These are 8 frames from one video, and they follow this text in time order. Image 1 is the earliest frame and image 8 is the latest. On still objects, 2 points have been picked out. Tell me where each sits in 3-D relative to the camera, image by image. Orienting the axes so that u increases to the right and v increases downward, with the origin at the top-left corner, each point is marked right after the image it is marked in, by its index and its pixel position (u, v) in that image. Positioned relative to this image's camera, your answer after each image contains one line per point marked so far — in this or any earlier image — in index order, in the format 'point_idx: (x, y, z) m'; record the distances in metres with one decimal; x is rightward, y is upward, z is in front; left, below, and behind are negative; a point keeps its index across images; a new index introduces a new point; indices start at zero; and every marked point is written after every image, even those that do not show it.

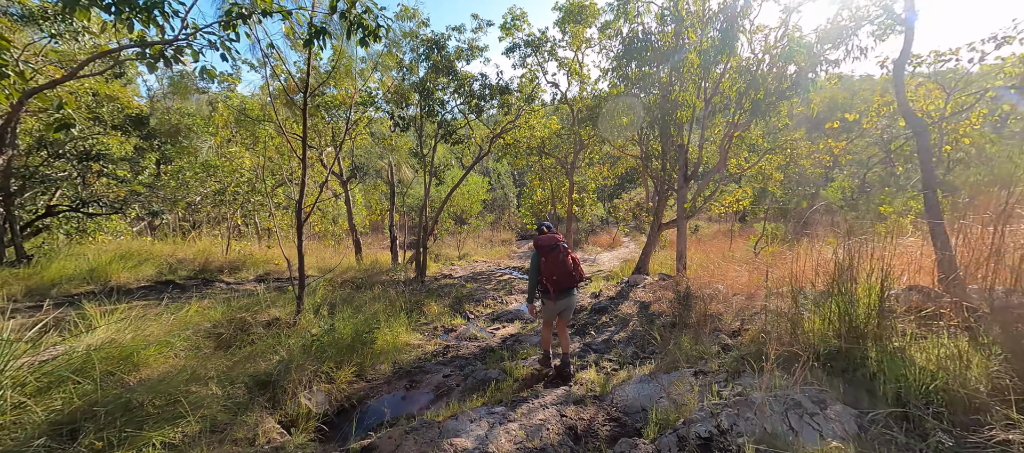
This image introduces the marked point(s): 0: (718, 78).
0: (+3.5, +2.5, +7.3) m
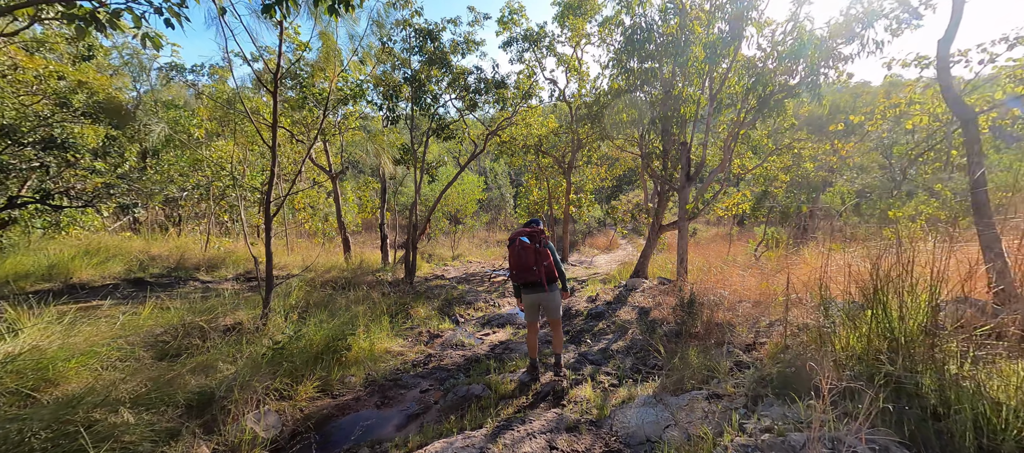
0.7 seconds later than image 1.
0: (+3.4, +2.5, +6.9) m
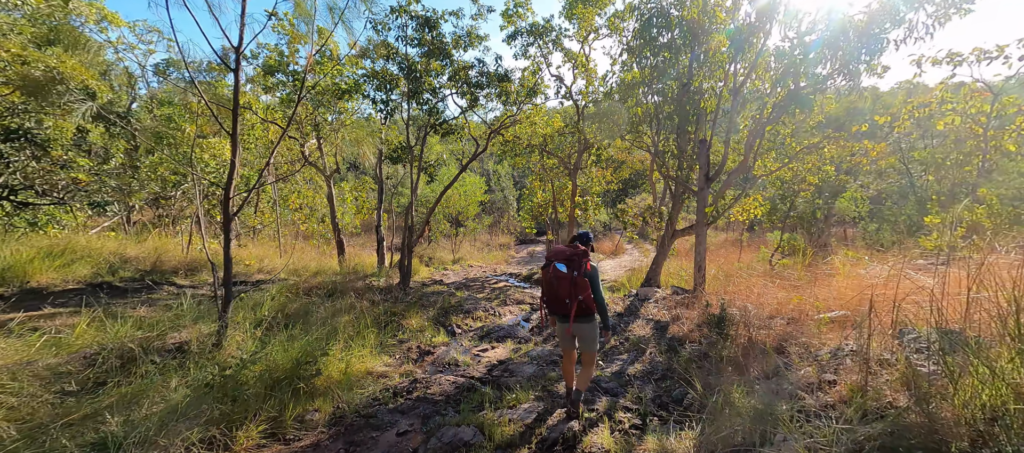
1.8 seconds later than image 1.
0: (+3.5, +2.4, +6.3) m
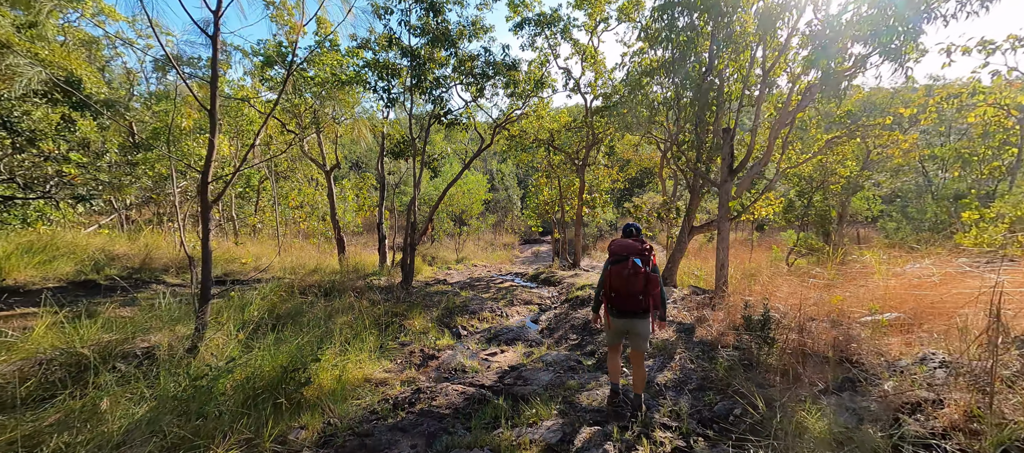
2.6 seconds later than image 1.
0: (+3.6, +2.4, +5.9) m
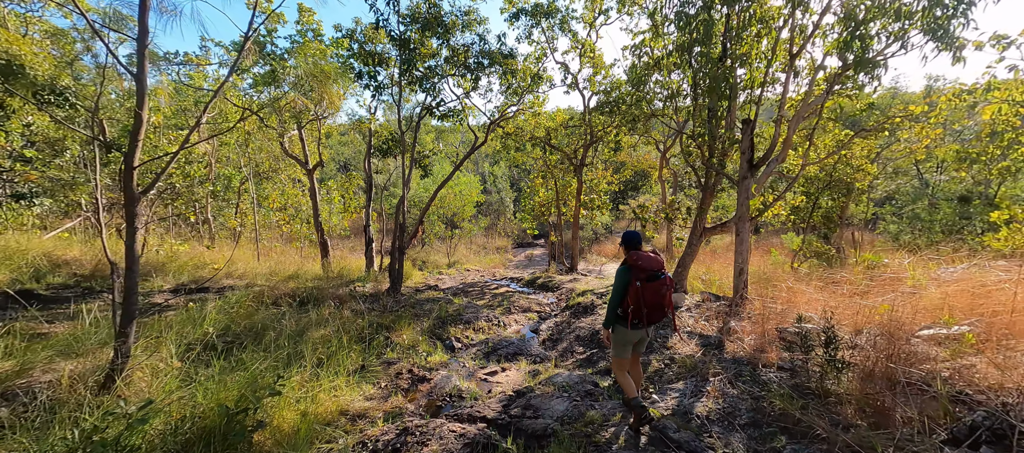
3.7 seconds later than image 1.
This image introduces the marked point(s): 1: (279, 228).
0: (+3.6, +2.4, +5.4) m
1: (-6.6, 0.0, +12.5) m
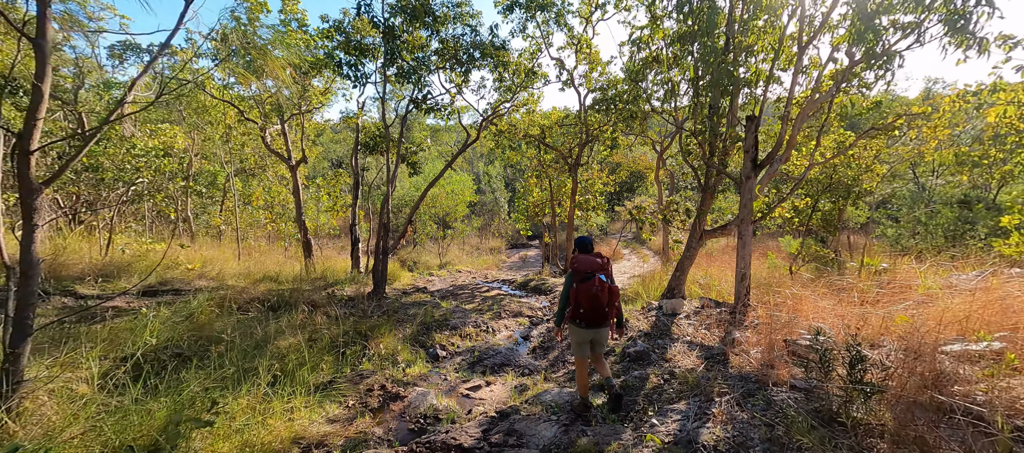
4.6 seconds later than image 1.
0: (+3.5, +2.4, +5.1) m
1: (-6.8, 0.0, +12.1) m
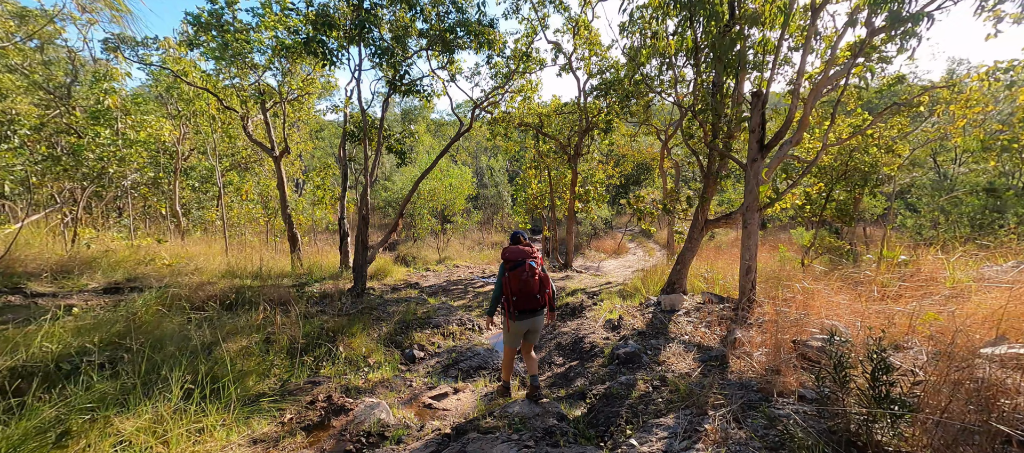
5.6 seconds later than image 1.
0: (+3.3, +2.5, +4.6) m
1: (-6.9, +0.1, +11.8) m
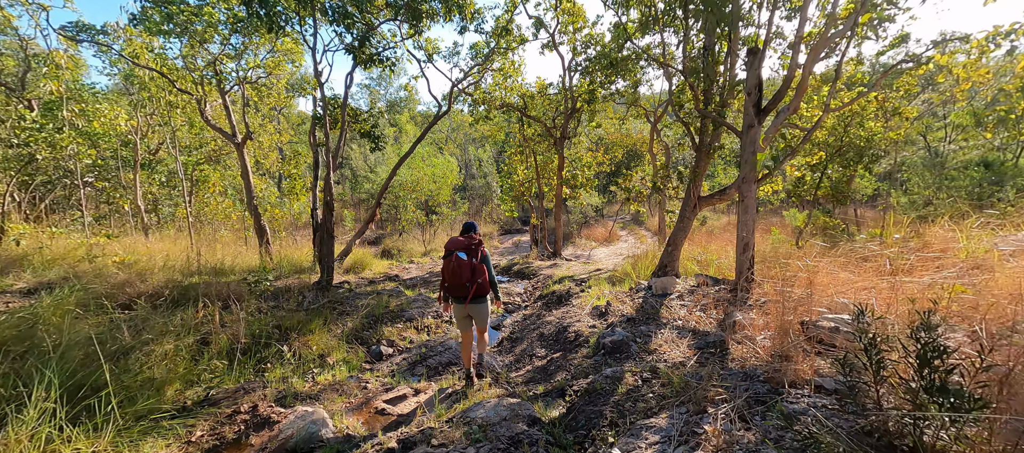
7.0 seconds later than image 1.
0: (+2.9, +2.8, +4.2) m
1: (-7.3, +0.2, +11.2) m
